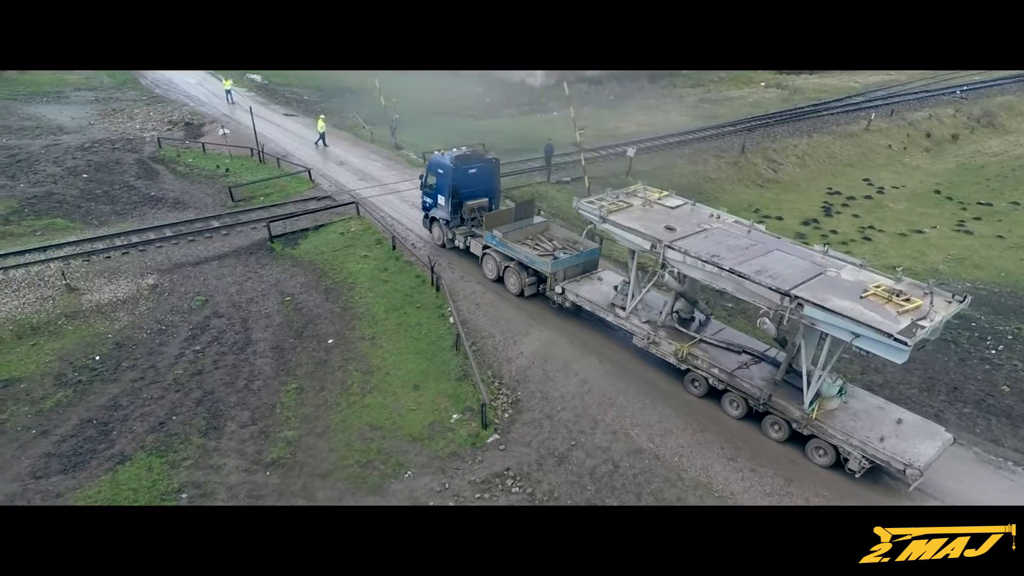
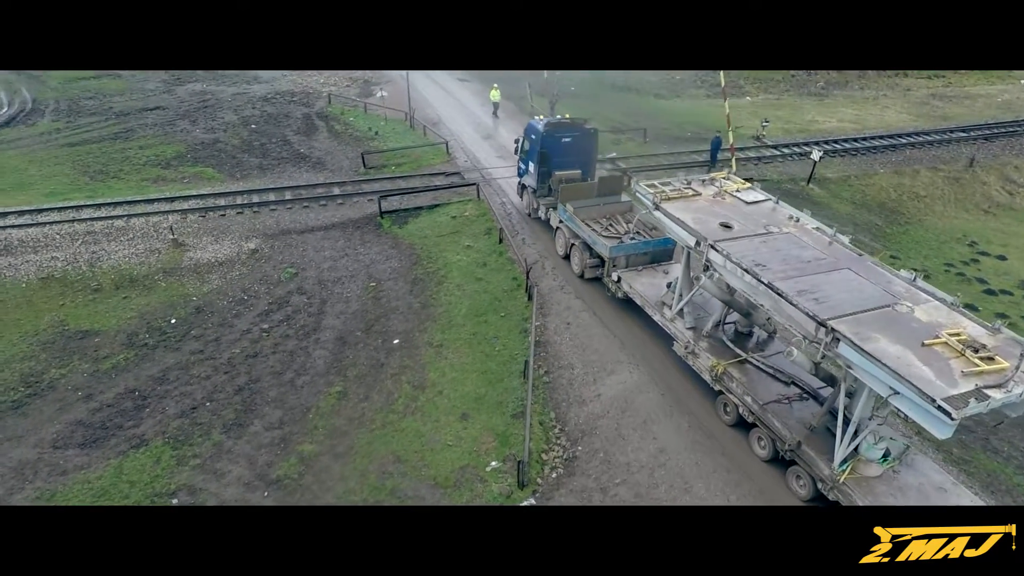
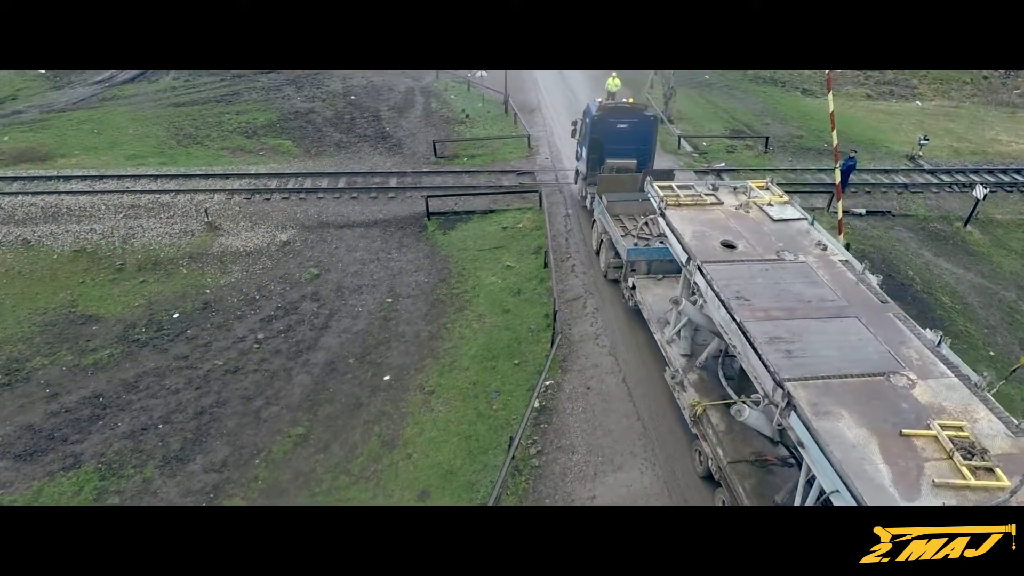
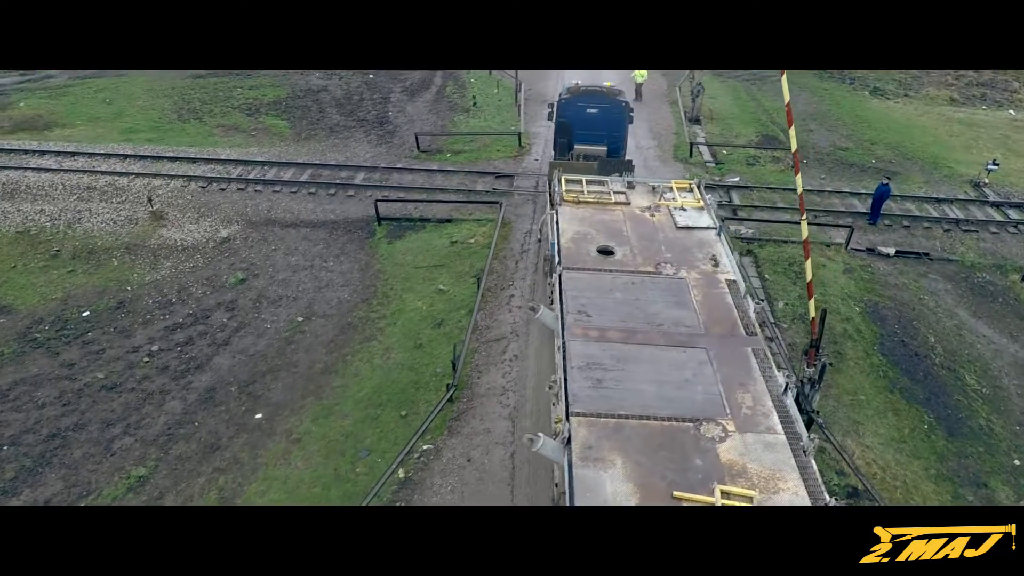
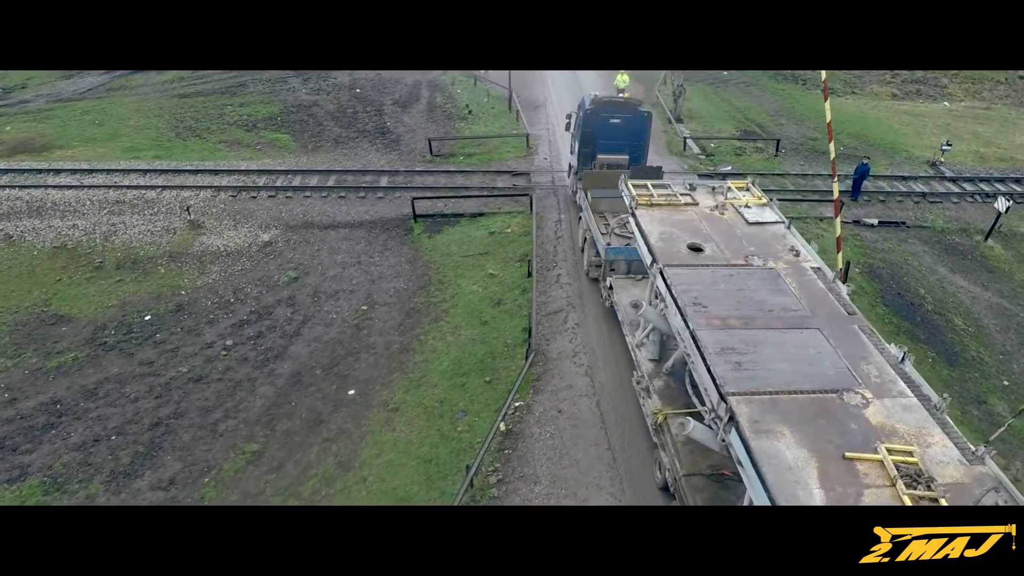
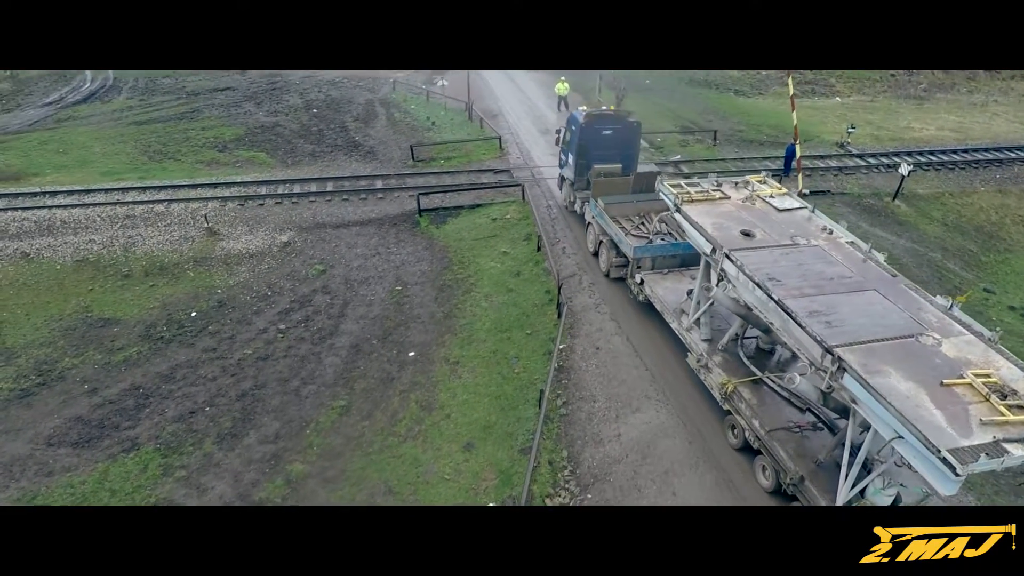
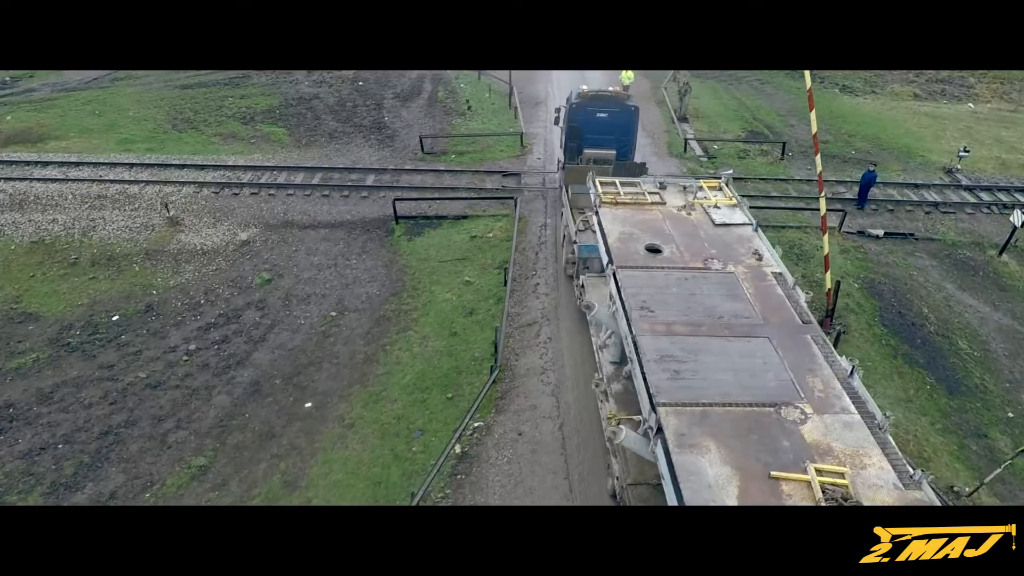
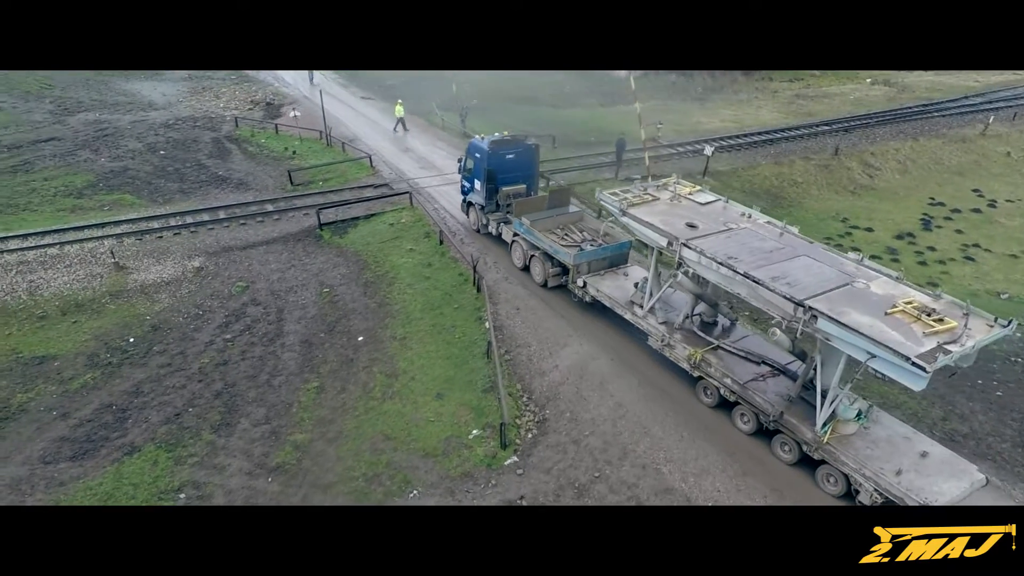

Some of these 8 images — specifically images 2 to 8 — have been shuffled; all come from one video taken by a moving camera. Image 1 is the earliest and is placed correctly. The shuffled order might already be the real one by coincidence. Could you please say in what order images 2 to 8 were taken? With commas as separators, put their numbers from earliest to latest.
8, 2, 6, 3, 5, 7, 4
